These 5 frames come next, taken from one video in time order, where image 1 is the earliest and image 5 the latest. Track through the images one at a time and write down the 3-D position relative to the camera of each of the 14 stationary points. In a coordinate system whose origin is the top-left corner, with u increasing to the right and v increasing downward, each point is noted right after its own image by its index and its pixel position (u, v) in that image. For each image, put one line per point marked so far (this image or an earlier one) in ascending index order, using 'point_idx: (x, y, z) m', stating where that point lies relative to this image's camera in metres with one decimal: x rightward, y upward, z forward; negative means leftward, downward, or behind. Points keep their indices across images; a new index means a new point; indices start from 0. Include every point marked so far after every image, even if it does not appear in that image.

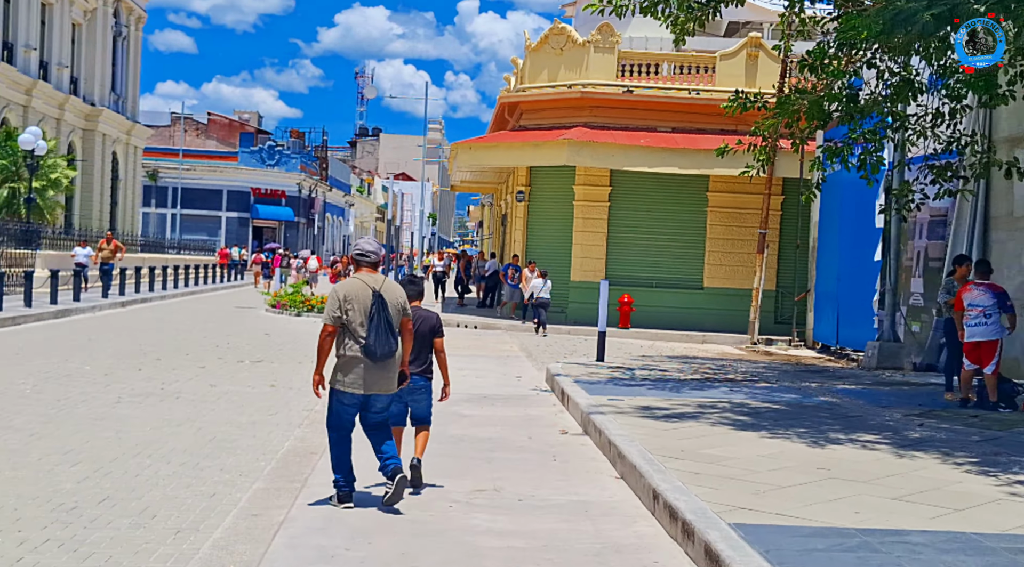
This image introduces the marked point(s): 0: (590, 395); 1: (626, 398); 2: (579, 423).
0: (+0.9, -1.2, +12.0) m
1: (+1.3, -1.3, +11.8) m
2: (+0.7, -1.5, +11.3) m
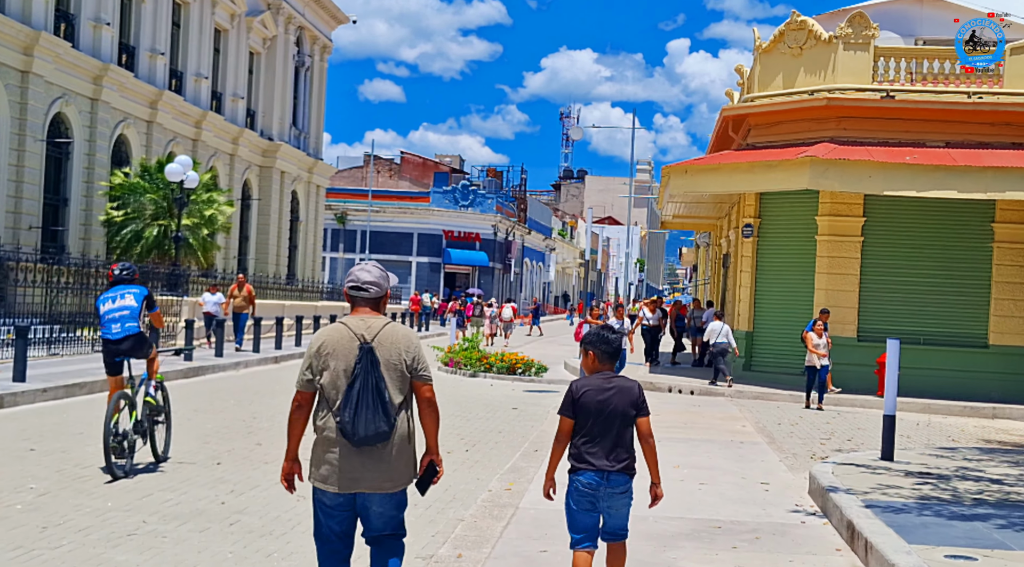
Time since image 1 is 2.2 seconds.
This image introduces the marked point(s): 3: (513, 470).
0: (+2.5, -1.7, +6.9) m
1: (+2.8, -1.7, +6.6) m
2: (+2.2, -1.8, +6.3) m
3: (0.0, -1.9, +10.7) m
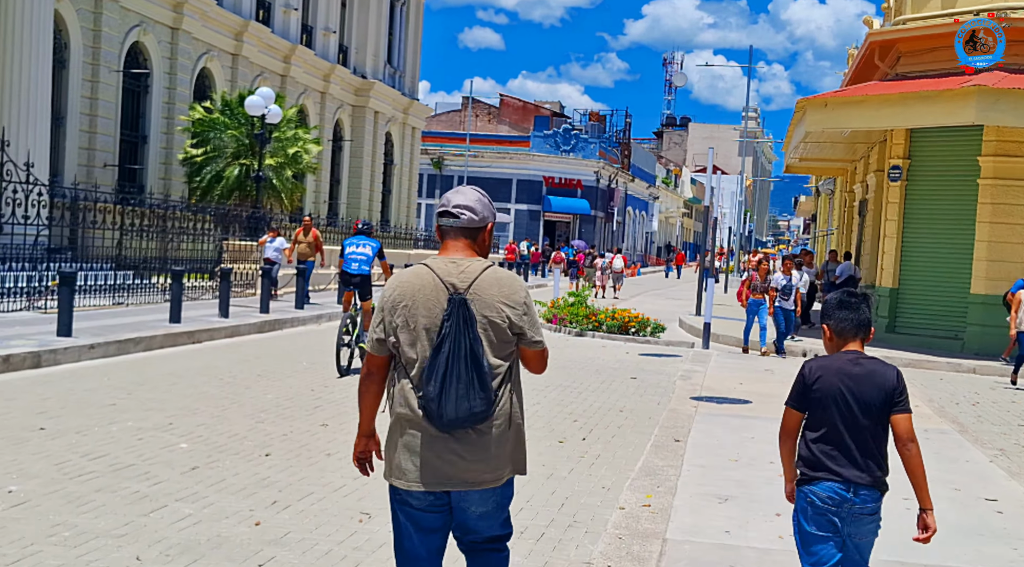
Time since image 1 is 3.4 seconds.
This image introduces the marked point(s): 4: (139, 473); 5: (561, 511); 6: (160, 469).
0: (+3.2, -1.4, +4.1) m
1: (+3.5, -1.5, +3.8) m
2: (+2.8, -1.6, +3.5) m
3: (+1.0, -1.4, +8.1) m
4: (-2.4, -1.2, +7.1) m
5: (+0.3, -1.4, +6.8) m
6: (-2.4, -1.2, +7.3) m
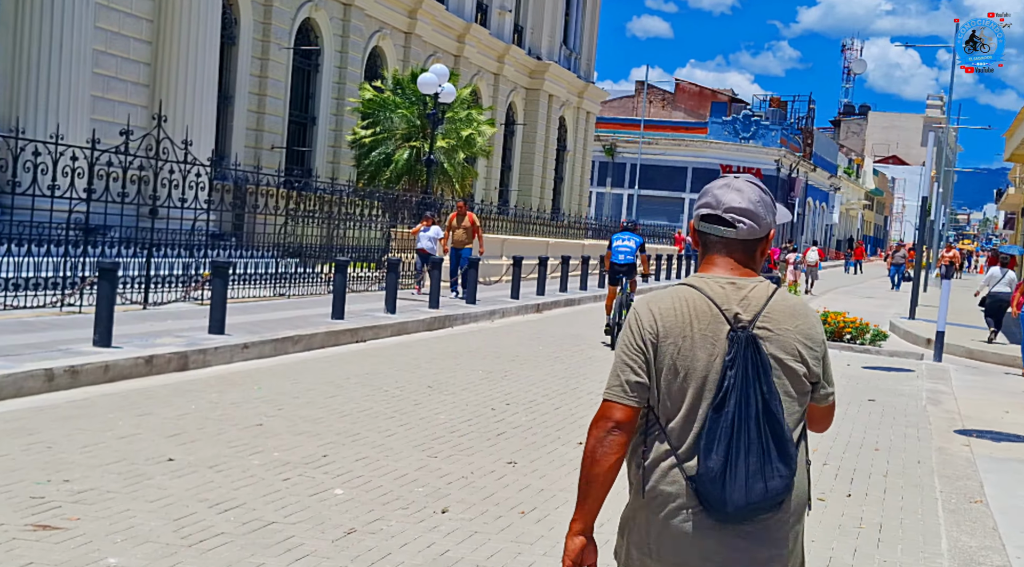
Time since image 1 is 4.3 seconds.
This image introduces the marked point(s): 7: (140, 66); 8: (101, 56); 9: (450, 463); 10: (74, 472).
0: (+4.0, -1.6, +1.5) m
1: (+4.2, -1.6, +1.2) m
2: (+3.5, -1.8, +1.0) m
3: (+2.4, -1.5, +5.8) m
4: (-1.1, -1.2, +5.3) m
5: (+1.5, -1.5, +4.6) m
6: (-1.0, -1.3, +5.5) m
7: (-6.4, +3.7, +18.7) m
8: (-6.7, +3.7, +17.8) m
9: (-0.4, -1.2, +7.2) m
10: (-2.5, -1.1, +6.2) m
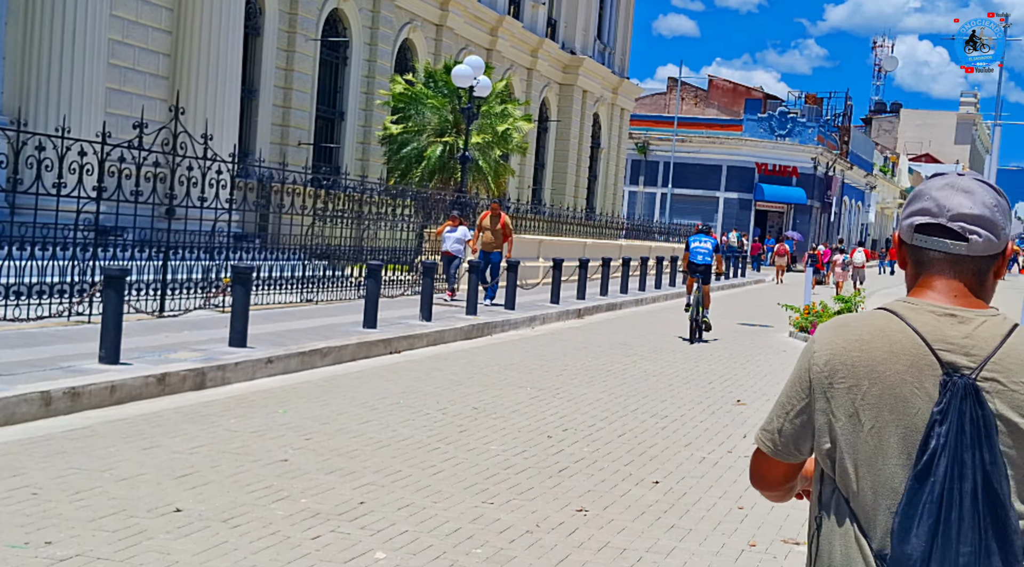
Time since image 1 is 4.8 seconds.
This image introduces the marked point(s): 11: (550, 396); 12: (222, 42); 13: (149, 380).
0: (+4.2, -1.7, +0.2) m
1: (+4.5, -1.7, -0.1) m
2: (+3.8, -1.9, -0.3) m
3: (+2.8, -1.6, +4.6) m
4: (-0.8, -1.3, +4.2) m
5: (+1.9, -1.6, +3.4) m
6: (-0.7, -1.3, +4.3) m
7: (-5.8, +3.7, +17.7) m
8: (-6.1, +3.7, +16.8) m
9: (0.0, -1.3, +6.0) m
10: (-2.2, -1.2, +5.1) m
11: (+0.4, -1.0, +10.2) m
12: (-4.8, +4.0, +18.2) m
13: (-2.9, -0.8, +8.7) m
